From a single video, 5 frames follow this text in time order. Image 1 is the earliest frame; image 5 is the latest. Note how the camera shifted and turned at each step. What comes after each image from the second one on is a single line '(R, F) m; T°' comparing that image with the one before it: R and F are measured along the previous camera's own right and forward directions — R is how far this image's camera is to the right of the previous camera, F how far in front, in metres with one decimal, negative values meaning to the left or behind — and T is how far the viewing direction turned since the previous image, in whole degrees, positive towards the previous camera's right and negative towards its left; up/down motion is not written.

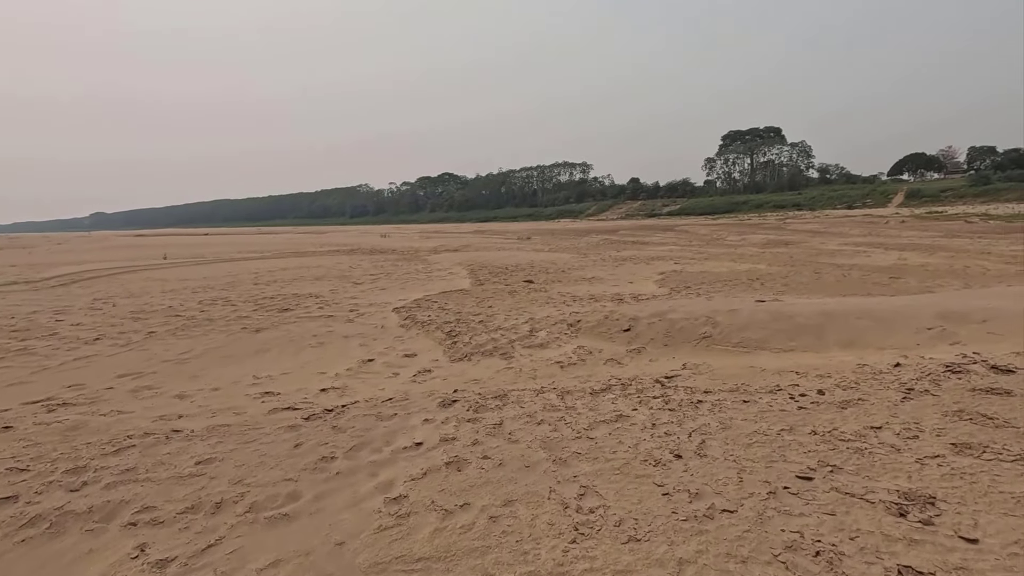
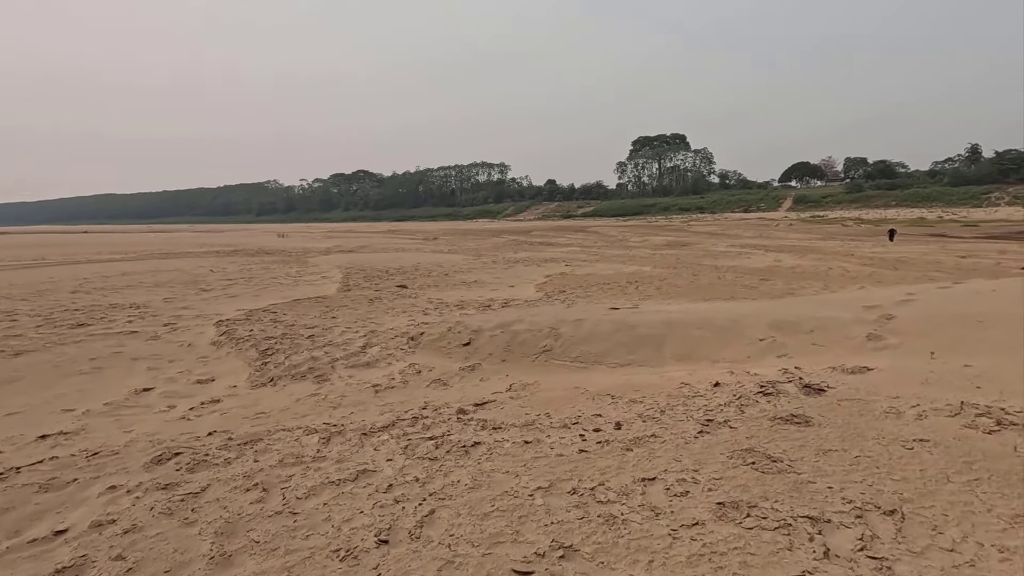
(+1.3, +0.8) m; +8°
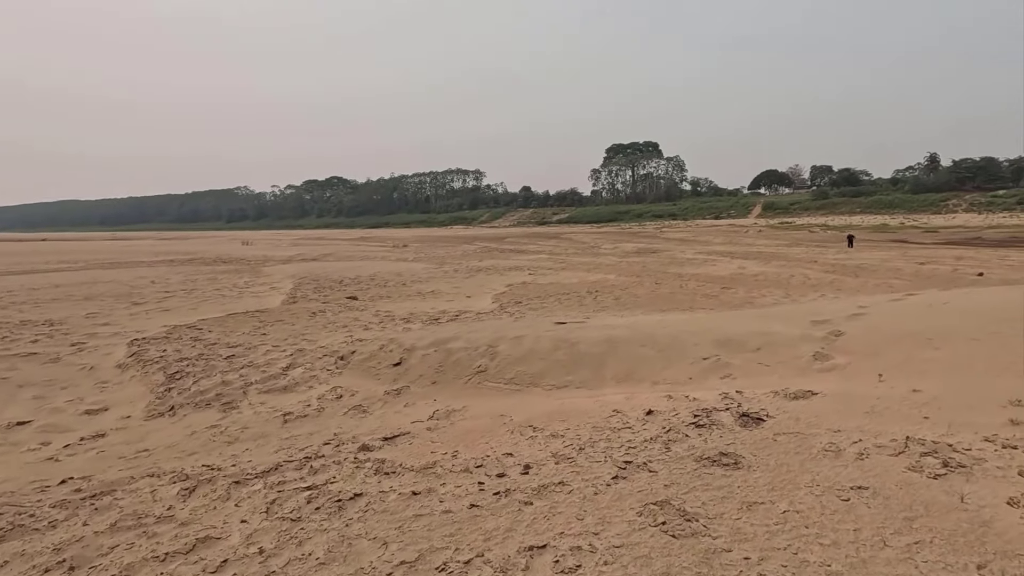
(+0.5, +0.5) m; +2°
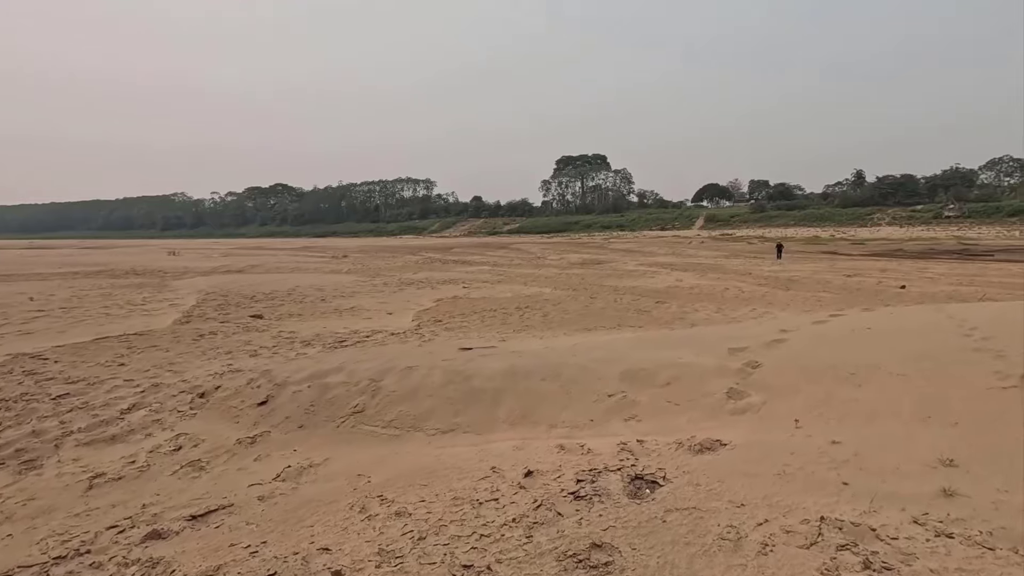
(+0.7, +0.8) m; +5°
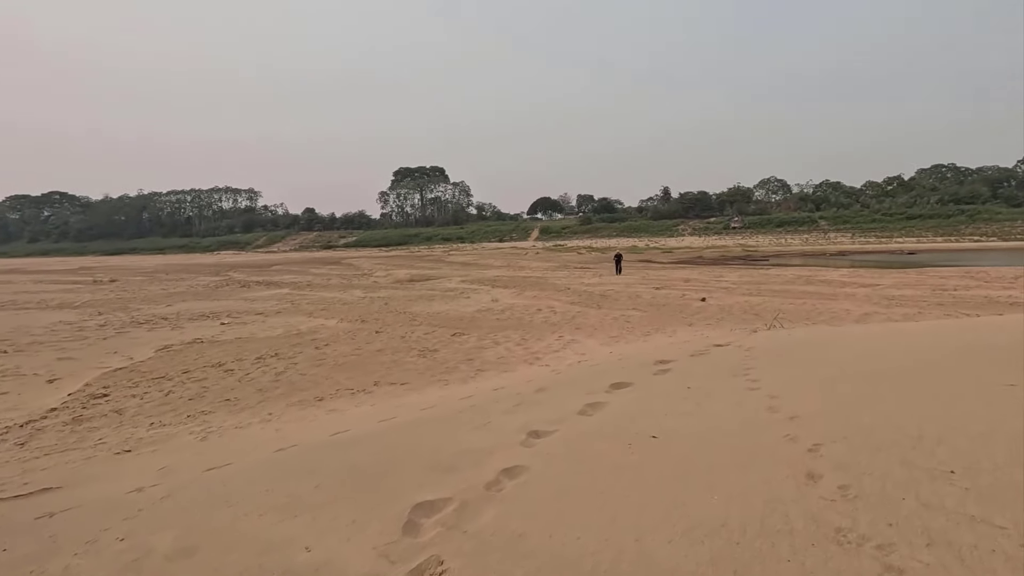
(+1.9, +2.6) m; +16°
